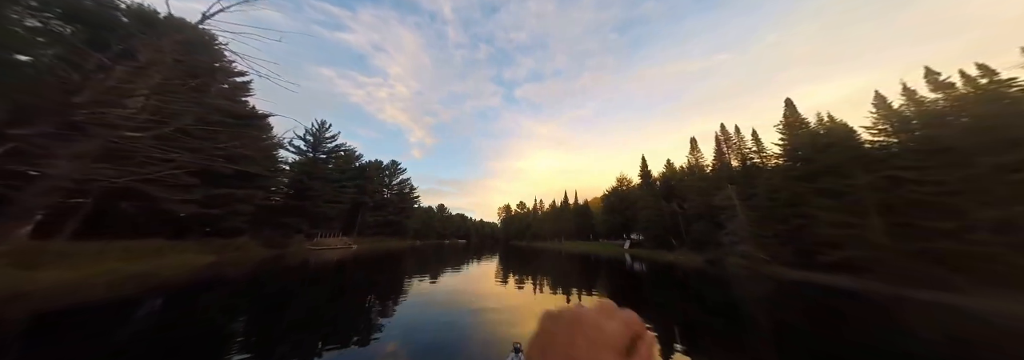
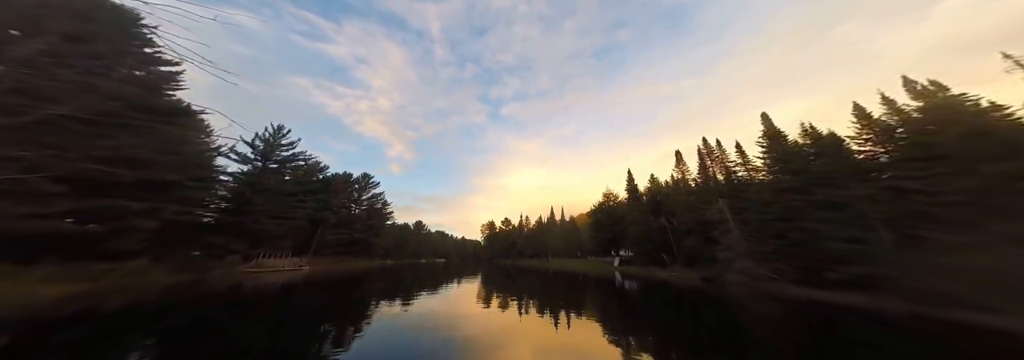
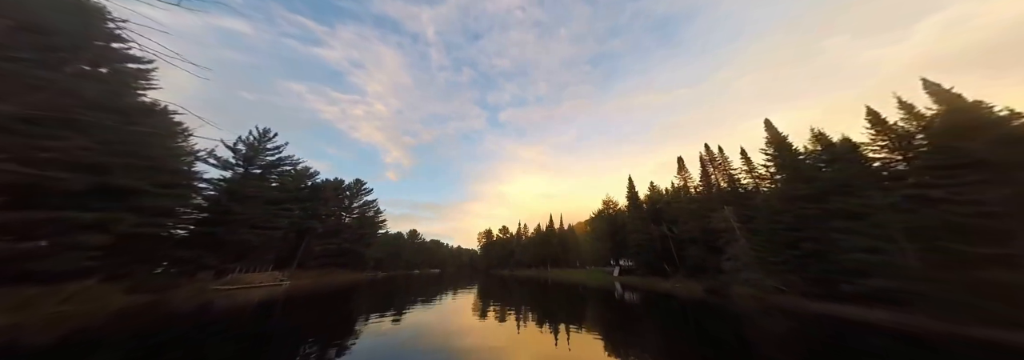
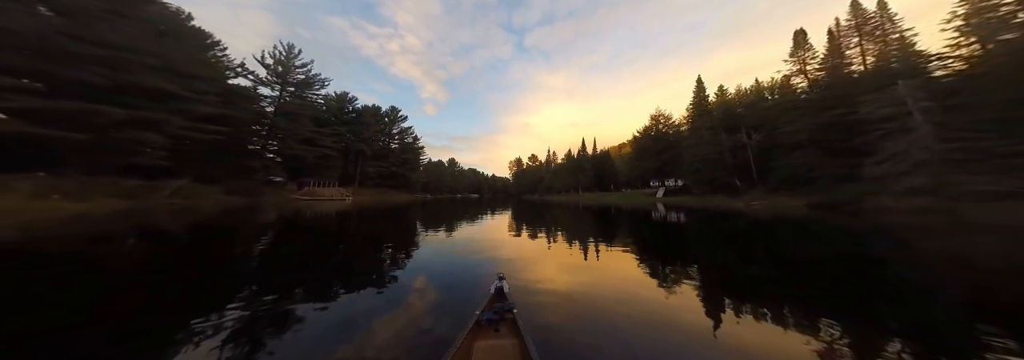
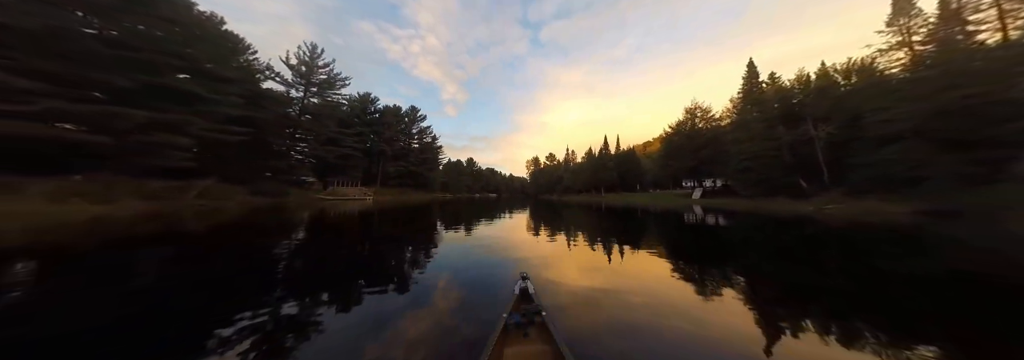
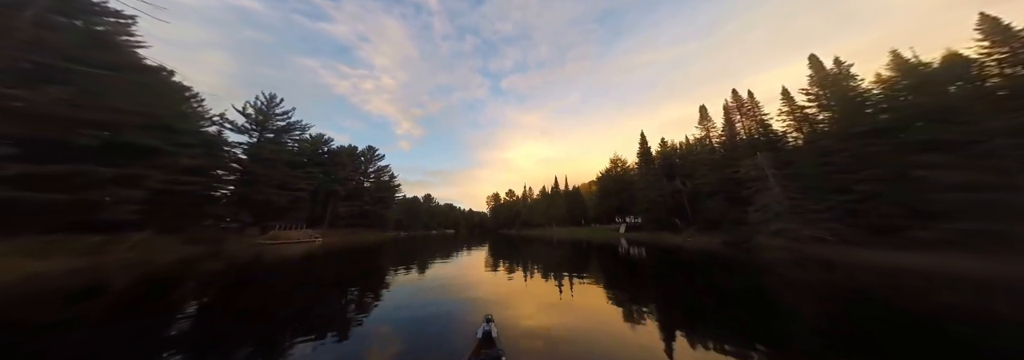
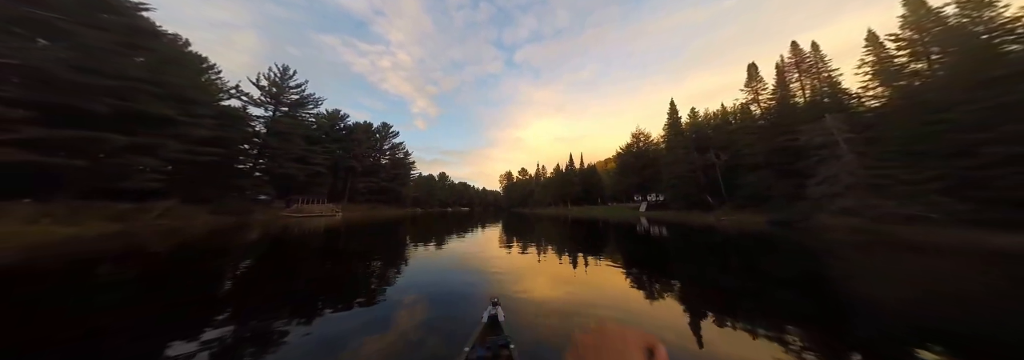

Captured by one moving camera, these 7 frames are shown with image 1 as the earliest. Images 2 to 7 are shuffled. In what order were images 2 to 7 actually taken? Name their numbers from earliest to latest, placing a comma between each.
2, 3, 6, 7, 4, 5
